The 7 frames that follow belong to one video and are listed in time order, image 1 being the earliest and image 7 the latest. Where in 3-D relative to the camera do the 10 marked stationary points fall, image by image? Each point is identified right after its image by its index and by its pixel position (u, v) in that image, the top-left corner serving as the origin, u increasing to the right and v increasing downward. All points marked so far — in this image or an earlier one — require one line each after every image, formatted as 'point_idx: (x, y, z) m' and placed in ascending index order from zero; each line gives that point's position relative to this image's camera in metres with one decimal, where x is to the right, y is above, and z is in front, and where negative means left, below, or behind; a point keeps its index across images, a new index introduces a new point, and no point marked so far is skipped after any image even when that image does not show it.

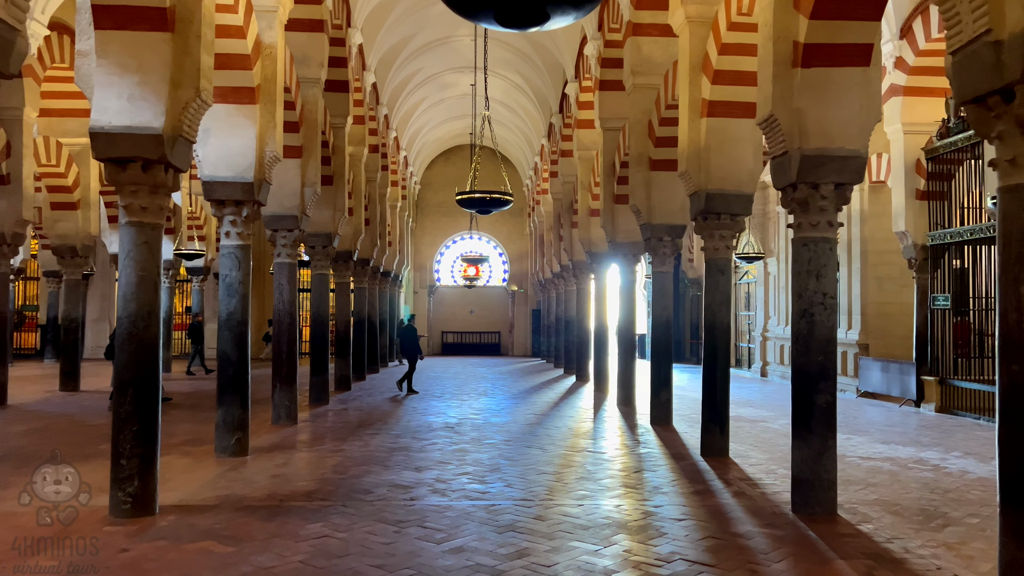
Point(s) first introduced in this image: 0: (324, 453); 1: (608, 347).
0: (-1.7, -1.5, +7.3) m
1: (+1.5, -0.9, +13.2) m
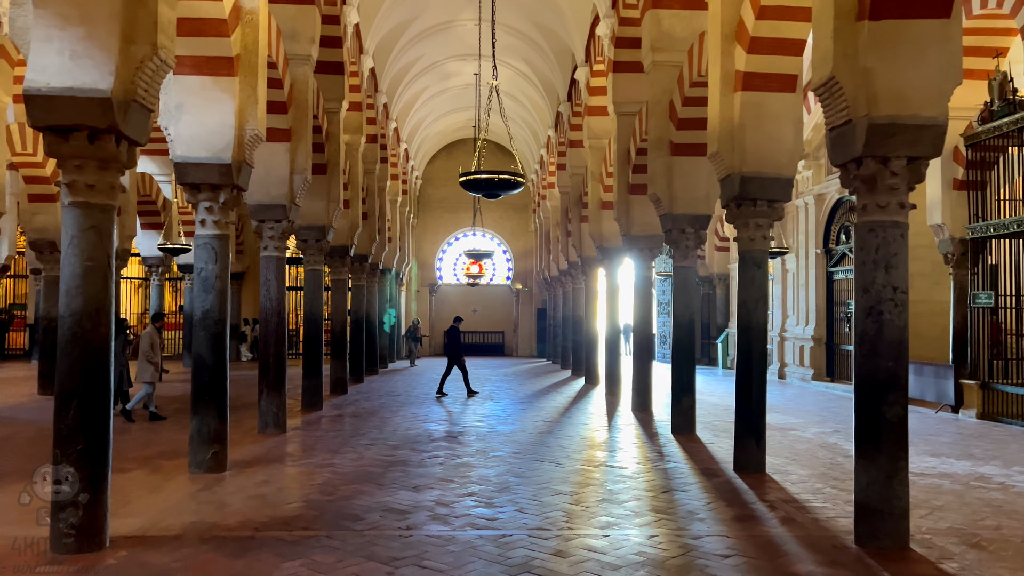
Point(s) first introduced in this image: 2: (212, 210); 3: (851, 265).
0: (-1.6, -1.4, +6.5) m
1: (+1.6, -0.9, +12.4) m
2: (-2.3, +0.6, +6.3) m
3: (+5.8, +0.4, +13.9) m
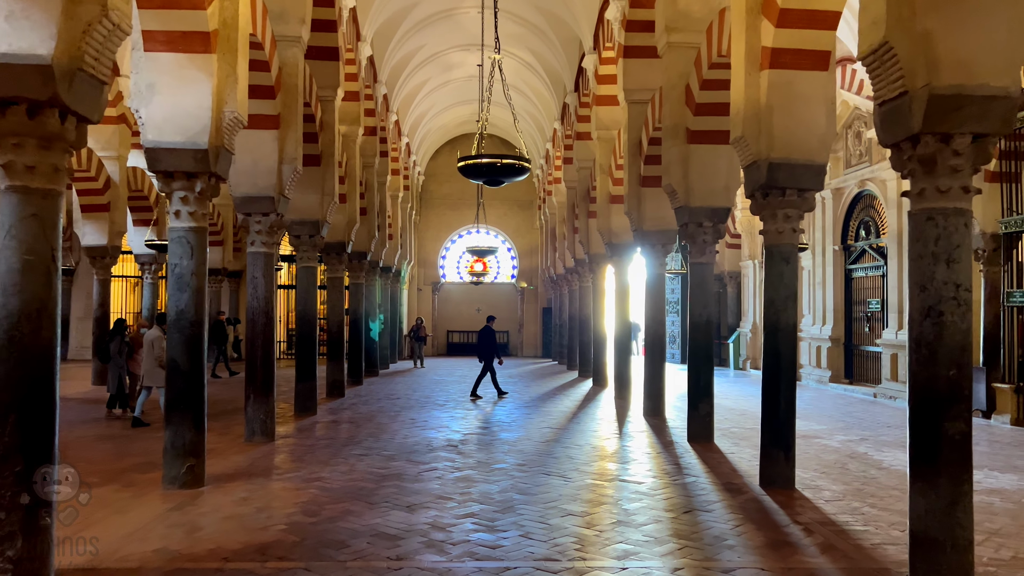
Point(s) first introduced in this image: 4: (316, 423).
0: (-1.6, -1.4, +6.0) m
1: (+1.7, -0.9, +11.9) m
2: (-2.3, +0.6, +5.8) m
3: (+5.8, +0.4, +13.3) m
4: (-2.2, -1.5, +9.3) m
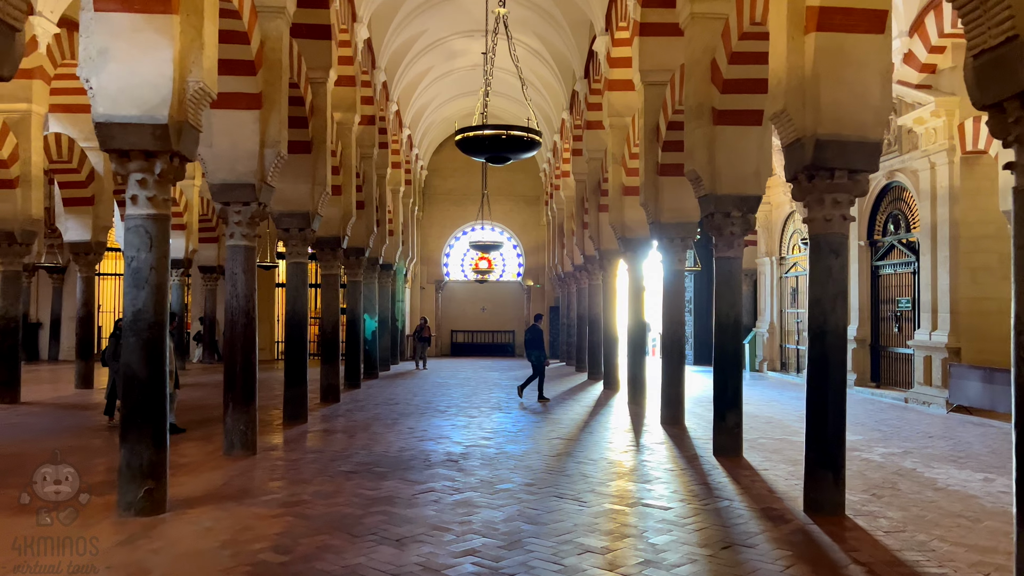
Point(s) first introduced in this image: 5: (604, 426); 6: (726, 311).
0: (-1.5, -1.4, +5.2) m
1: (+1.8, -0.9, +11.1) m
2: (-2.2, +0.6, +5.0) m
3: (+5.9, +0.5, +12.5) m
4: (-2.1, -1.5, +8.5) m
5: (+1.0, -1.5, +9.1) m
6: (+1.9, -0.2, +7.2) m
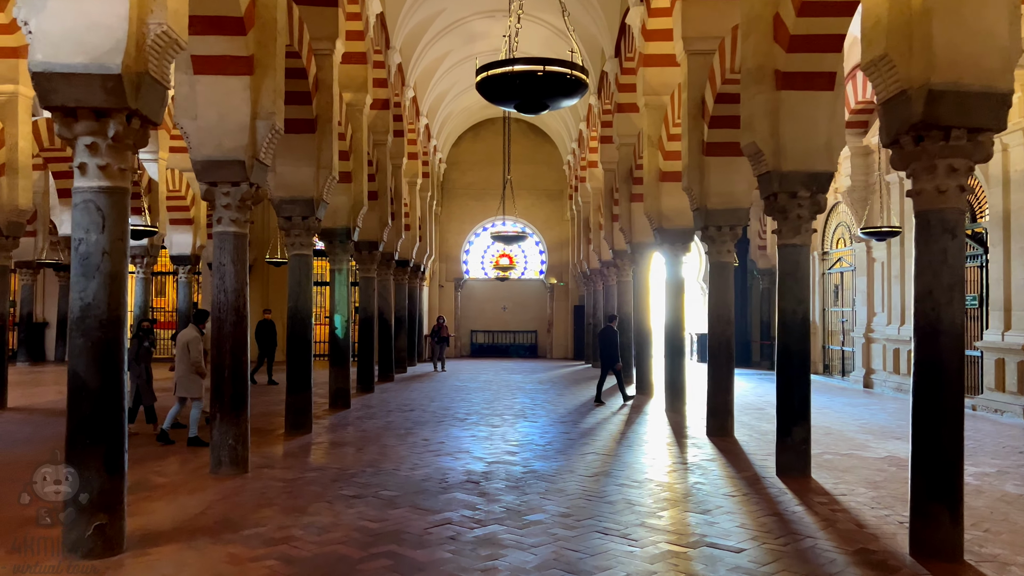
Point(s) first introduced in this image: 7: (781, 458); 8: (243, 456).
0: (-1.3, -1.3, +4.3) m
1: (+2.1, -0.8, +10.0) m
2: (-2.1, +0.7, +4.1) m
3: (+6.3, +0.5, +11.4) m
4: (-1.9, -1.5, +7.6) m
5: (+1.3, -1.5, +8.1) m
6: (+2.1, -0.1, +6.2) m
7: (+2.0, -1.3, +6.1) m
8: (-2.0, -1.3, +6.2) m
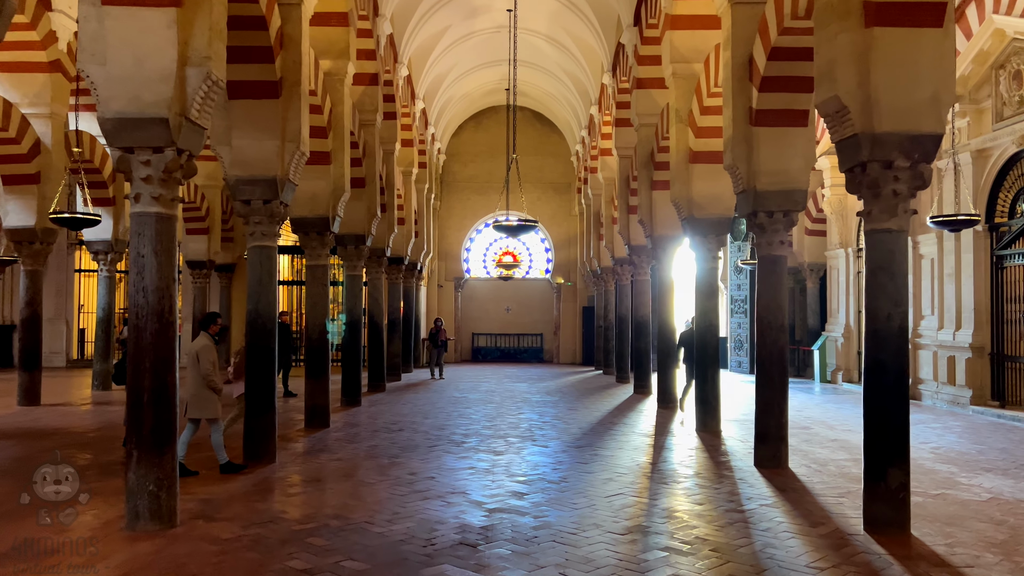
0: (-1.3, -1.3, +2.8) m
1: (+2.2, -0.8, +8.6) m
2: (-2.0, +0.7, +2.6) m
3: (+6.3, +0.5, +9.9) m
4: (-1.8, -1.4, +6.2) m
5: (+1.4, -1.5, +6.7) m
6: (+2.1, -0.1, +4.7) m
7: (+2.1, -1.3, +4.7) m
8: (-2.0, -1.3, +4.7) m
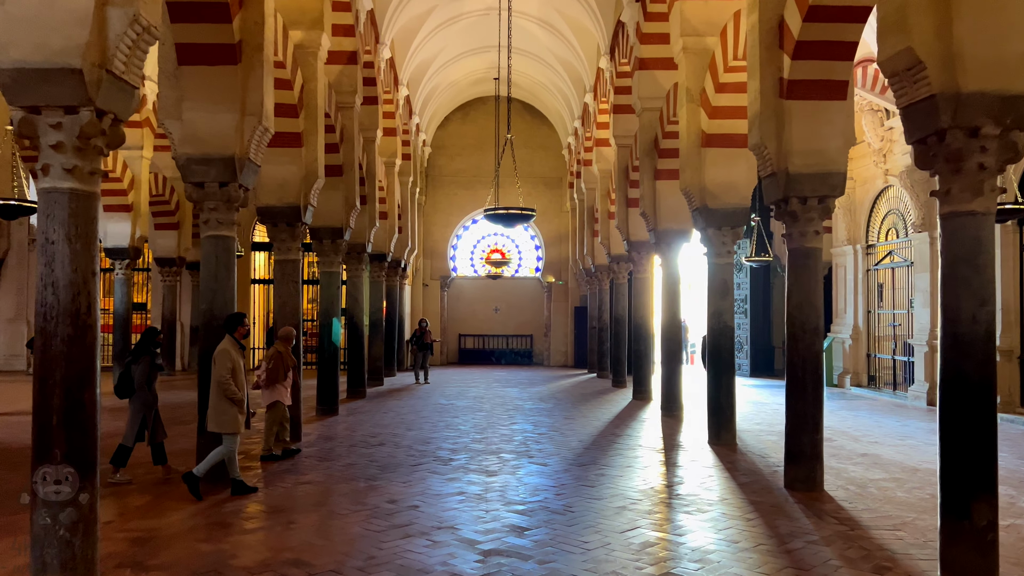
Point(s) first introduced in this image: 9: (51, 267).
0: (-1.3, -1.3, +1.9) m
1: (+2.1, -0.8, +7.7) m
2: (-2.0, +0.7, +1.7) m
3: (+6.3, +0.5, +9.1) m
4: (-1.9, -1.4, +5.2) m
5: (+1.3, -1.5, +5.8) m
6: (+2.2, -0.1, +3.9) m
7: (+2.1, -1.2, +3.8) m
8: (-2.0, -1.2, +3.8) m
9: (-2.1, +0.1, +3.8) m
